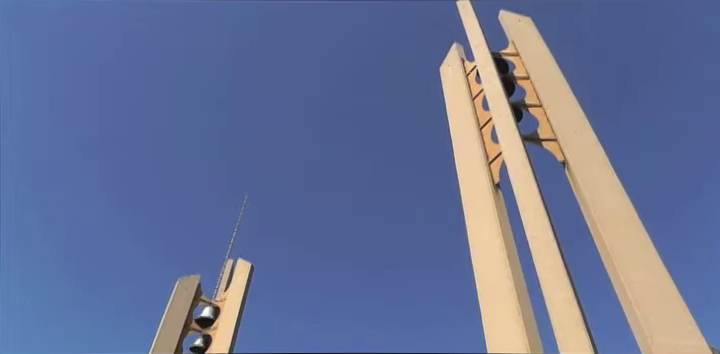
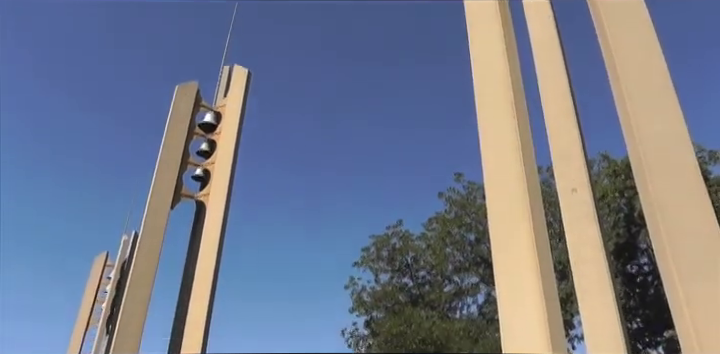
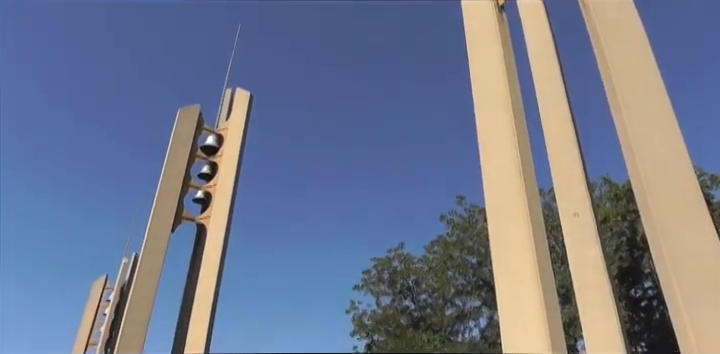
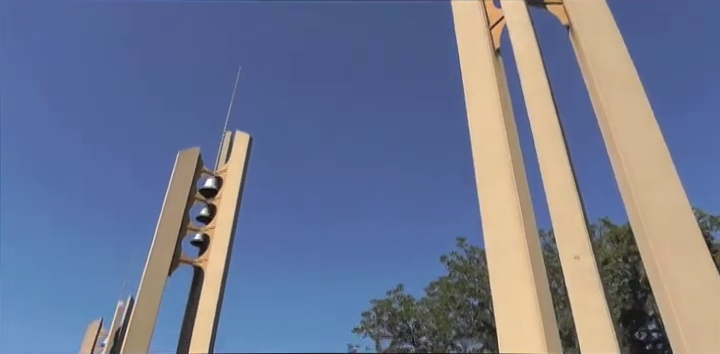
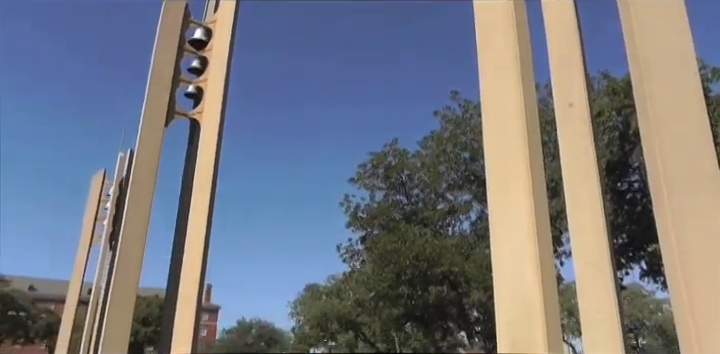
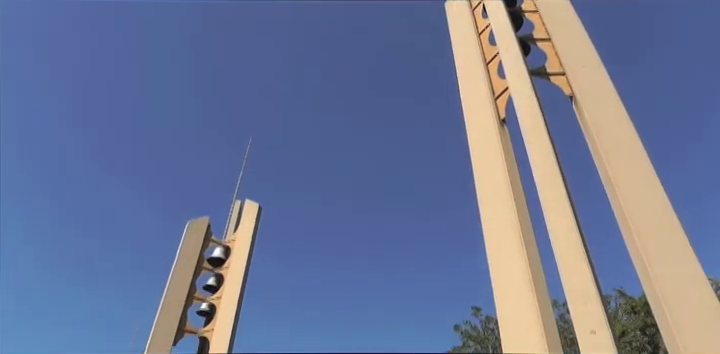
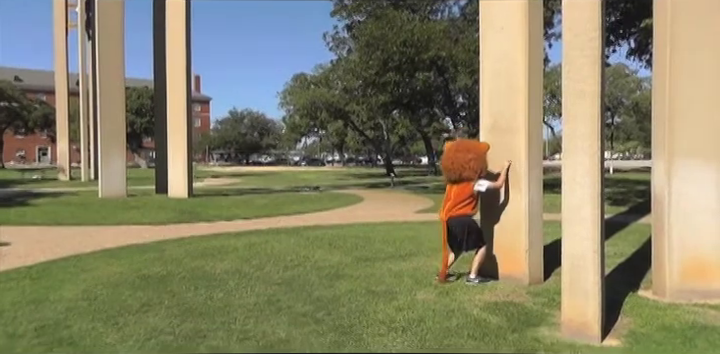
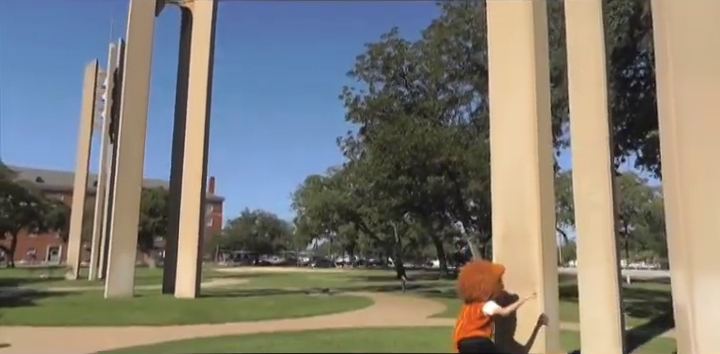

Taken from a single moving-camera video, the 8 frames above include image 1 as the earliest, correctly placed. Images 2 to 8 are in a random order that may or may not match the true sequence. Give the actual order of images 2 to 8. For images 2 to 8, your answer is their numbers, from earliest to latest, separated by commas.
6, 4, 3, 2, 5, 8, 7
